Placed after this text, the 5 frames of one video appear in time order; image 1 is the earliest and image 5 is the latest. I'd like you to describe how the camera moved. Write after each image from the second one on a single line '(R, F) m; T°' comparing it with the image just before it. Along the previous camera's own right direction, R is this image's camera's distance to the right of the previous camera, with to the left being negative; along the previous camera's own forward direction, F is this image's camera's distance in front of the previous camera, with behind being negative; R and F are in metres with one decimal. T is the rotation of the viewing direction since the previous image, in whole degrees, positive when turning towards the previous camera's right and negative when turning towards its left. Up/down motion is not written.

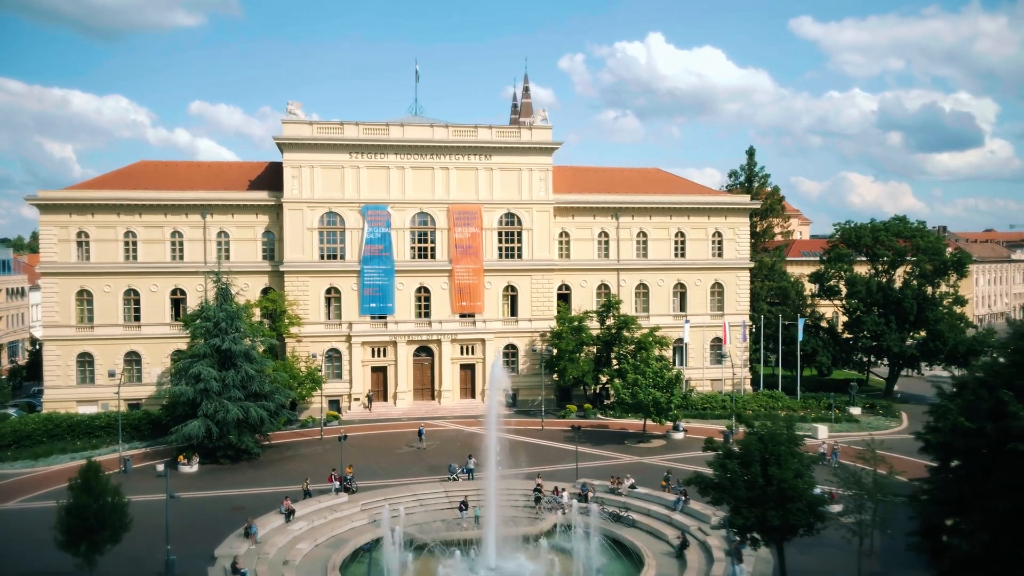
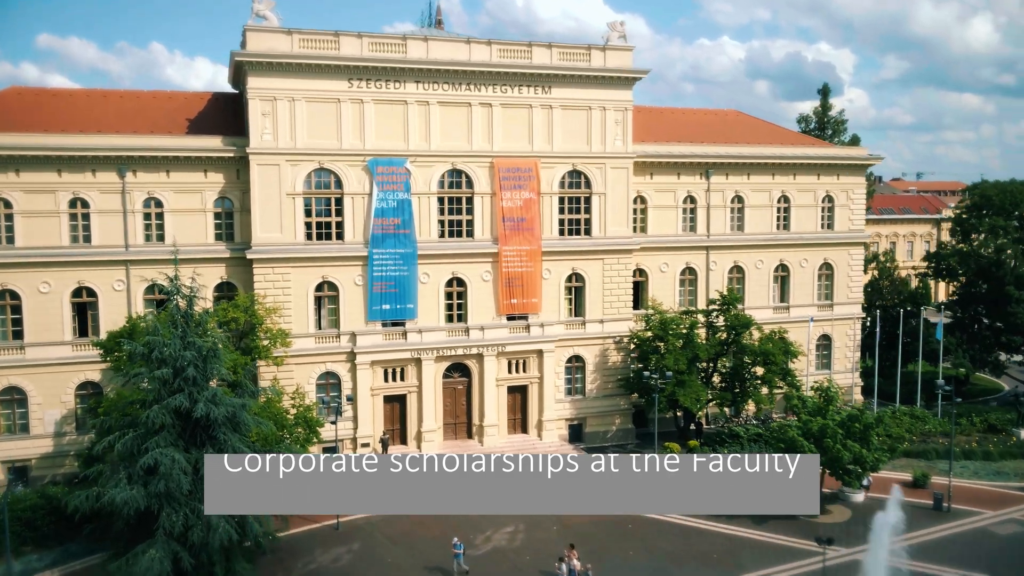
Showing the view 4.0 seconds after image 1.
(-8.8, +18.1) m; +8°
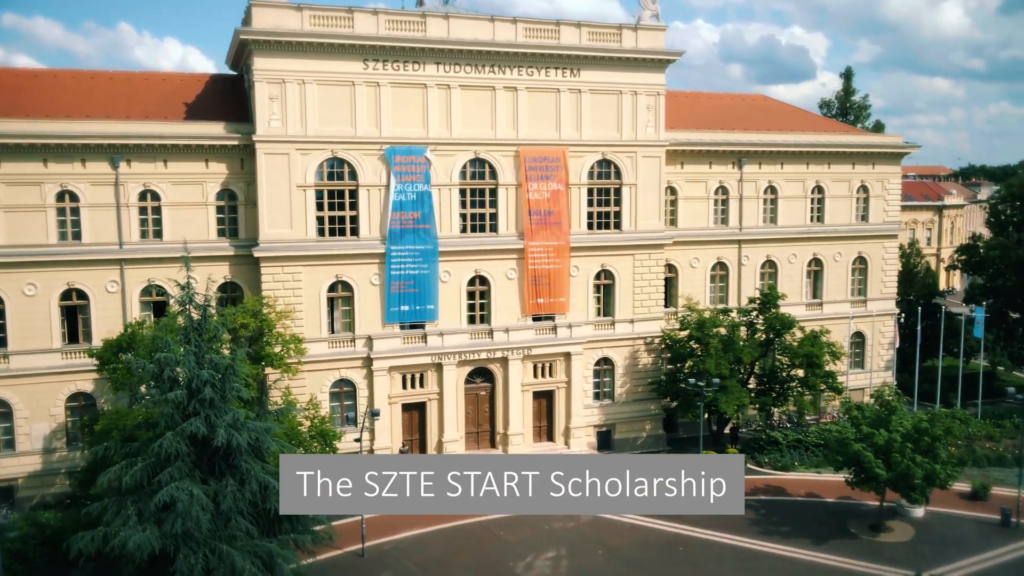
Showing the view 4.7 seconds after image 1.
(-2.2, +2.9) m; +2°
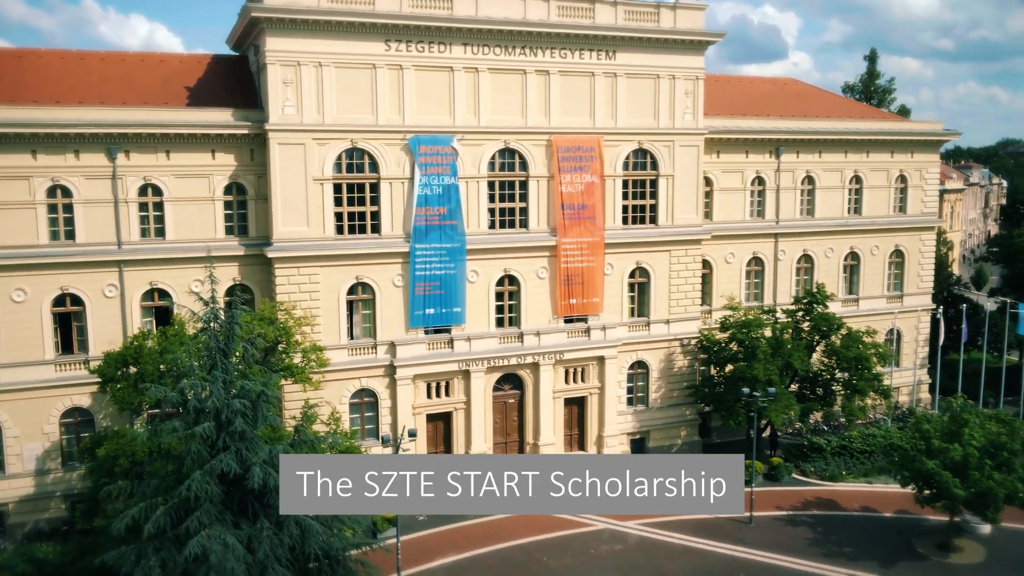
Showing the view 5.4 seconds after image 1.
(-2.3, +2.8) m; +2°
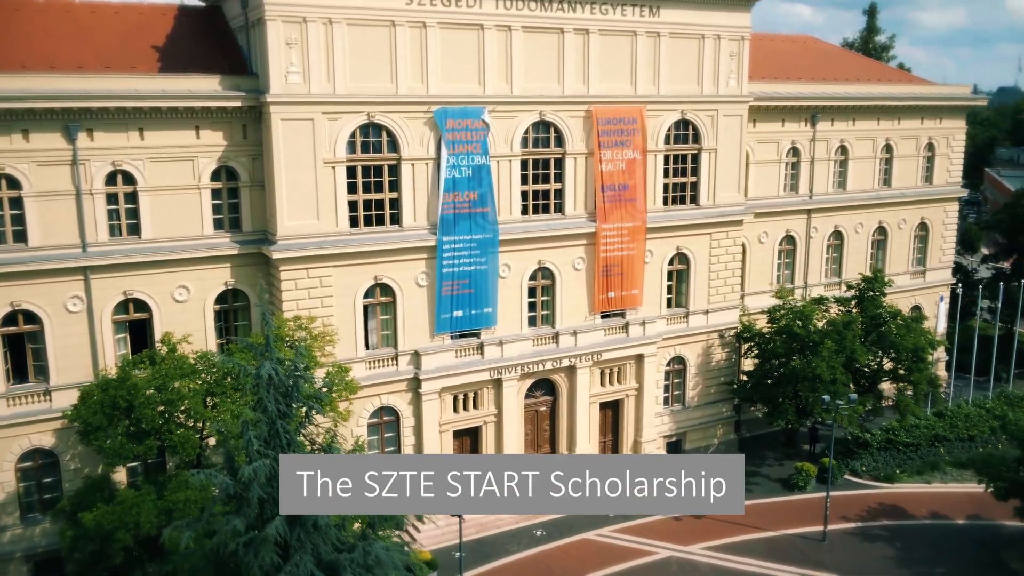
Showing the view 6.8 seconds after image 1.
(-4.4, +4.8) m; +6°
